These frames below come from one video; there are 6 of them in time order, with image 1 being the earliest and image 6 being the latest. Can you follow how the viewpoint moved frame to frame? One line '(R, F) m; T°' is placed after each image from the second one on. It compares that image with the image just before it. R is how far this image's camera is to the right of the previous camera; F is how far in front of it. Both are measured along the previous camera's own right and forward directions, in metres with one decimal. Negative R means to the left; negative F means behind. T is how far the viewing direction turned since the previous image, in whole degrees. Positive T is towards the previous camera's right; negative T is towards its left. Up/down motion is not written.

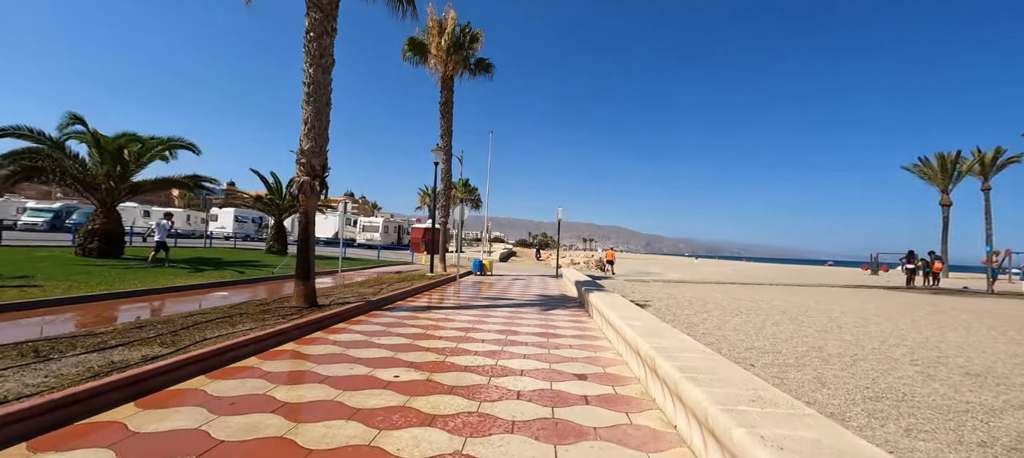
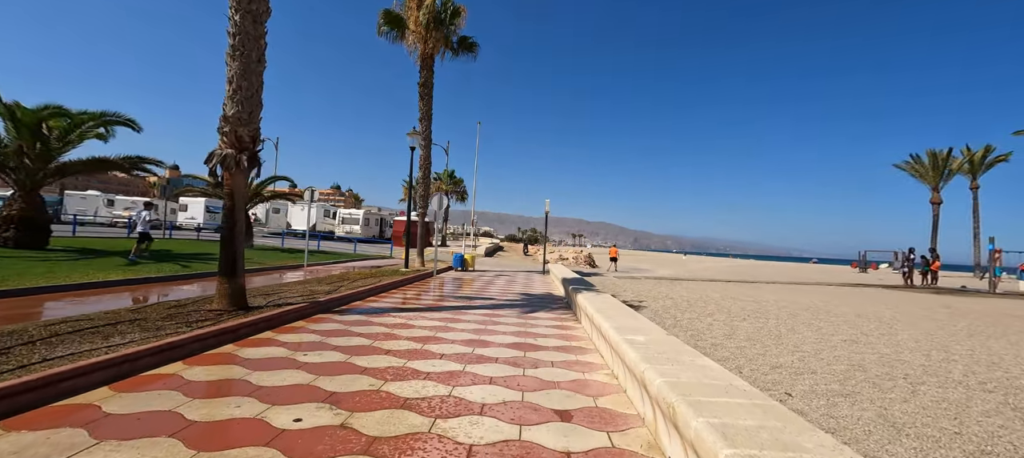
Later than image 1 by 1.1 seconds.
(+0.2, +1.2) m; +1°
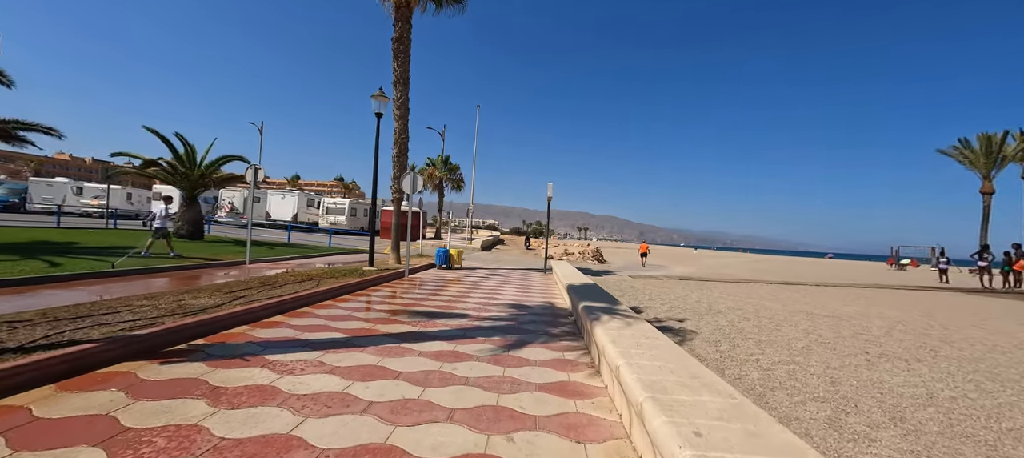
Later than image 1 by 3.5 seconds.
(+0.4, +3.0) m; -1°
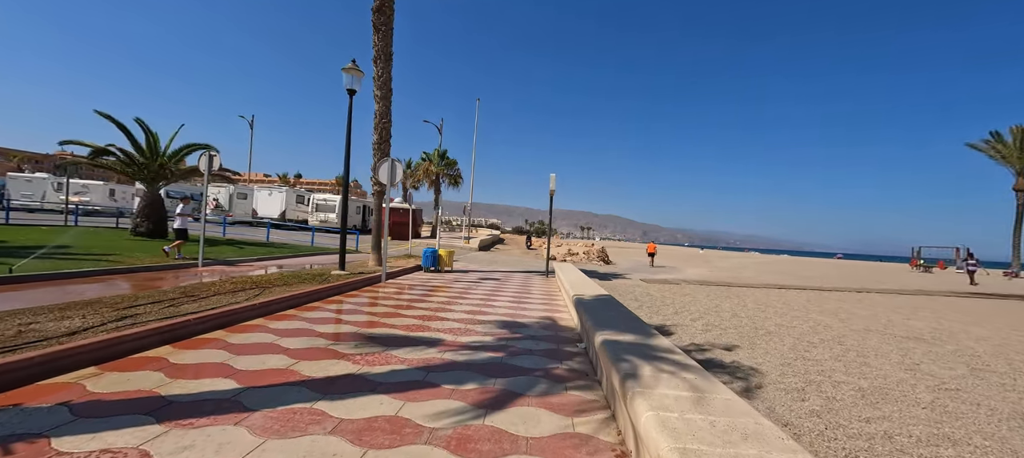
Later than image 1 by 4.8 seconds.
(+0.2, +1.7) m; 0°
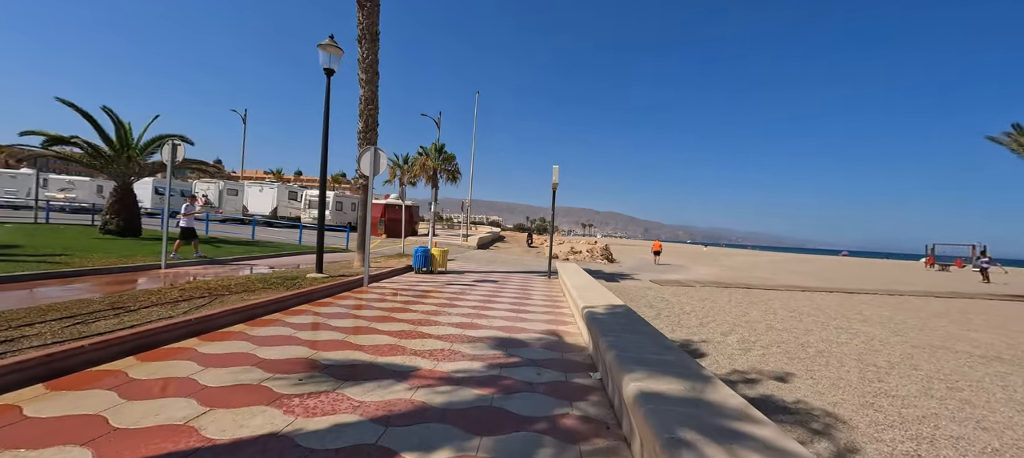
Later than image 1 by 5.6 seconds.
(+0.1, +1.1) m; 0°
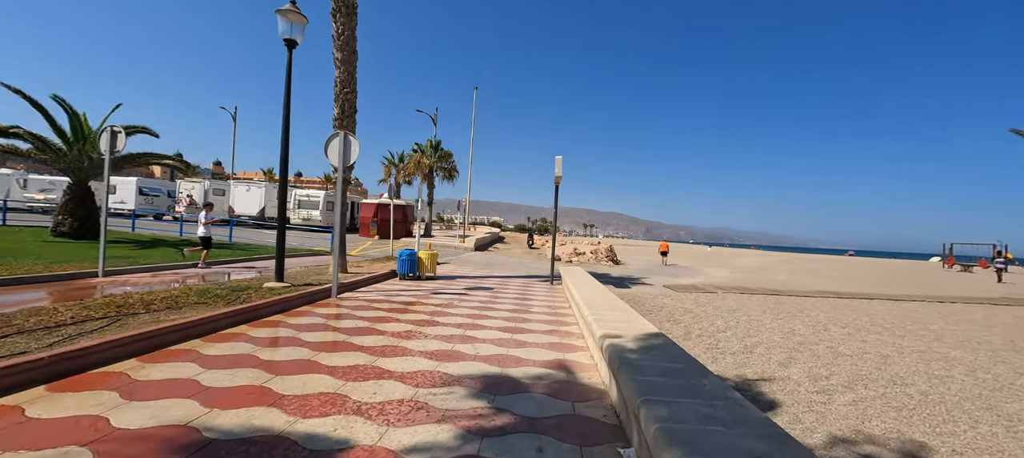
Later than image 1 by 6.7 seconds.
(+0.1, +1.4) m; 0°
